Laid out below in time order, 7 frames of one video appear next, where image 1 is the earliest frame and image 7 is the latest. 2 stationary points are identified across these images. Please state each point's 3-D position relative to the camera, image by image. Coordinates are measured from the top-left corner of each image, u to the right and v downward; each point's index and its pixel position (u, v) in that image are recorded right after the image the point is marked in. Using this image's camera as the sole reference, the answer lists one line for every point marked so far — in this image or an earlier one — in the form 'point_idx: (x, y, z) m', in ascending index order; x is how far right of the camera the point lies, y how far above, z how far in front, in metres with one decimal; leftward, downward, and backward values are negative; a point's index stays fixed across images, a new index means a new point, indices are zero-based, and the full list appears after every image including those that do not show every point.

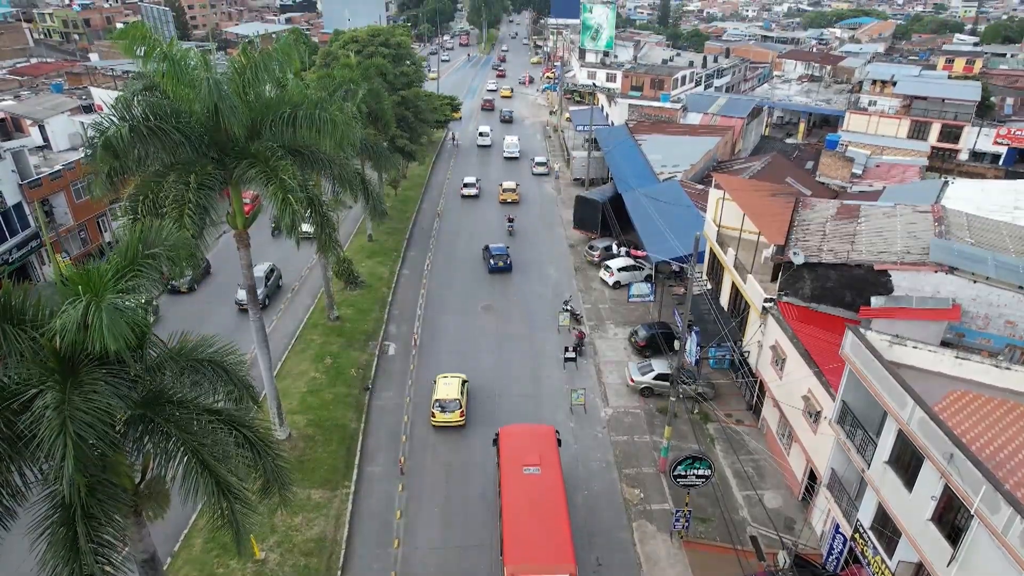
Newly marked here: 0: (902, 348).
0: (+8.8, -1.3, +14.0) m
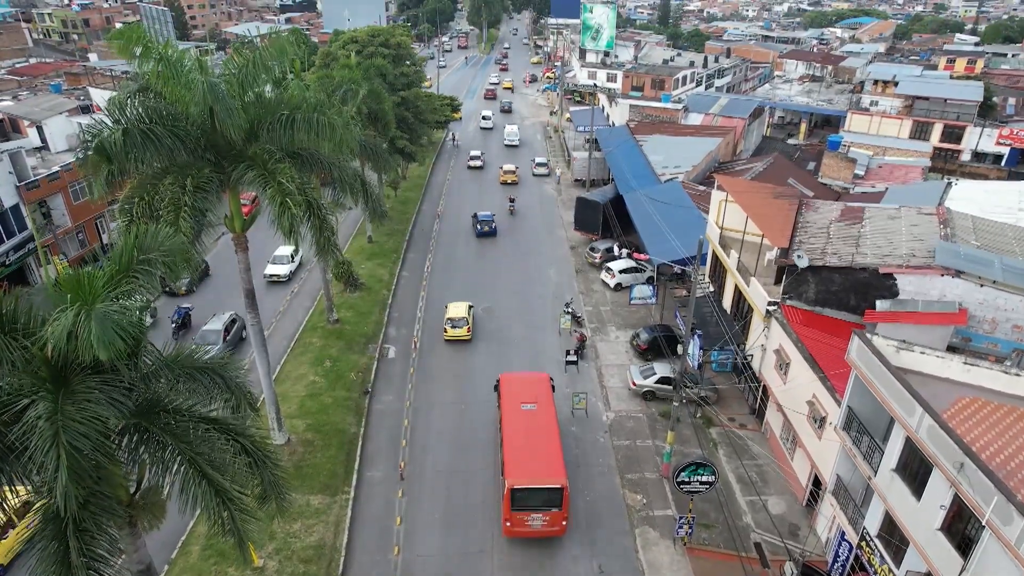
0: (+8.8, -1.5, +13.8) m
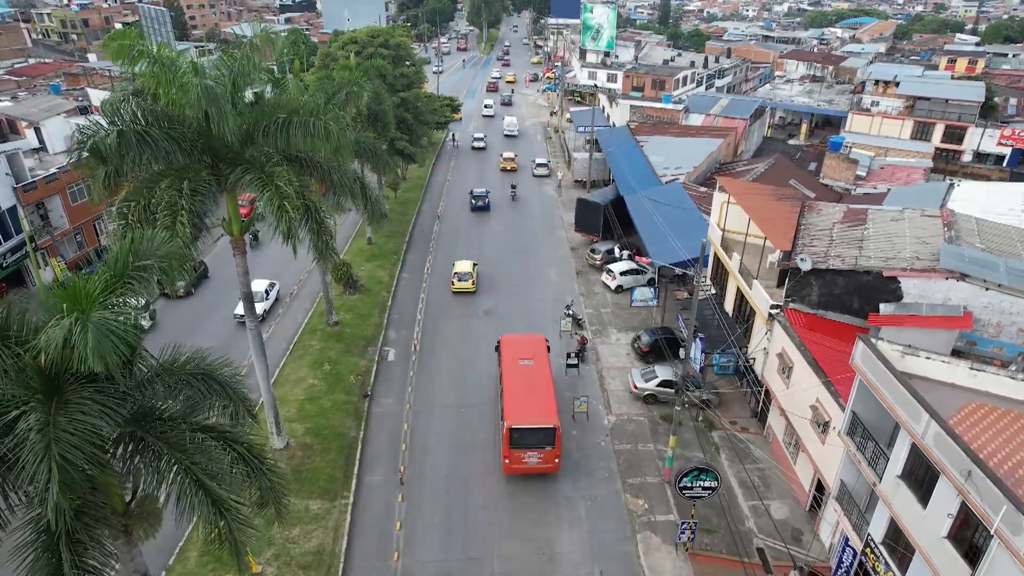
0: (+8.8, -1.5, +13.7) m
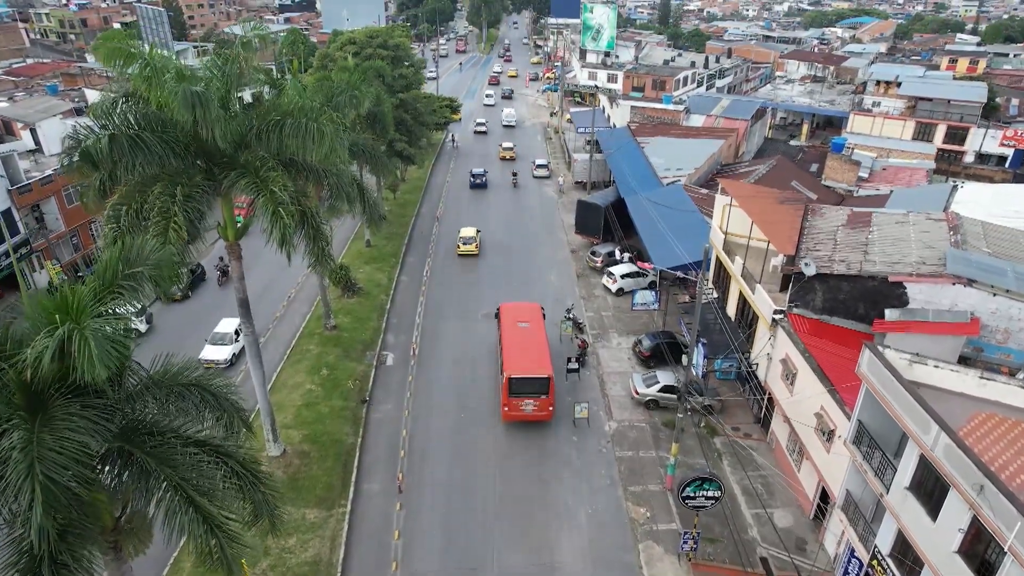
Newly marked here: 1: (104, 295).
0: (+8.8, -1.7, +13.4) m
1: (-6.3, -0.1, +9.6) m
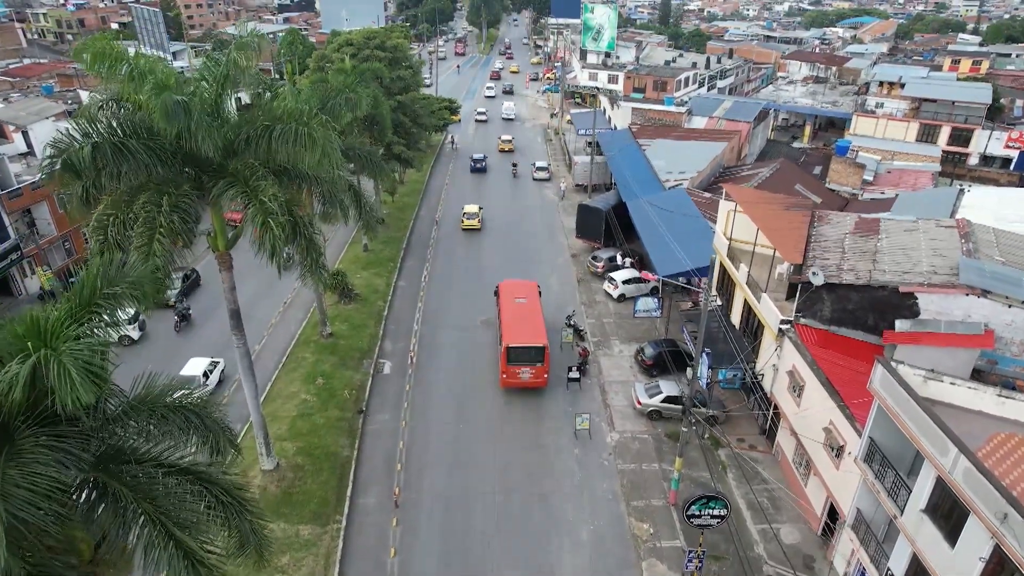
0: (+8.8, -2.0, +12.9) m
1: (-6.3, -0.4, +9.1) m
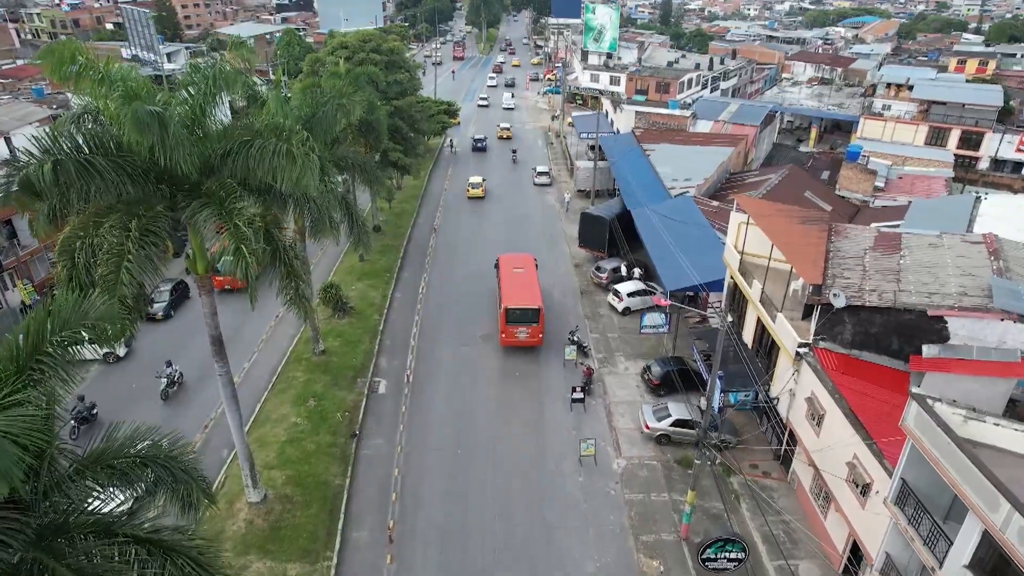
0: (+8.9, -2.6, +11.8) m
1: (-6.3, -1.0, +8.0) m
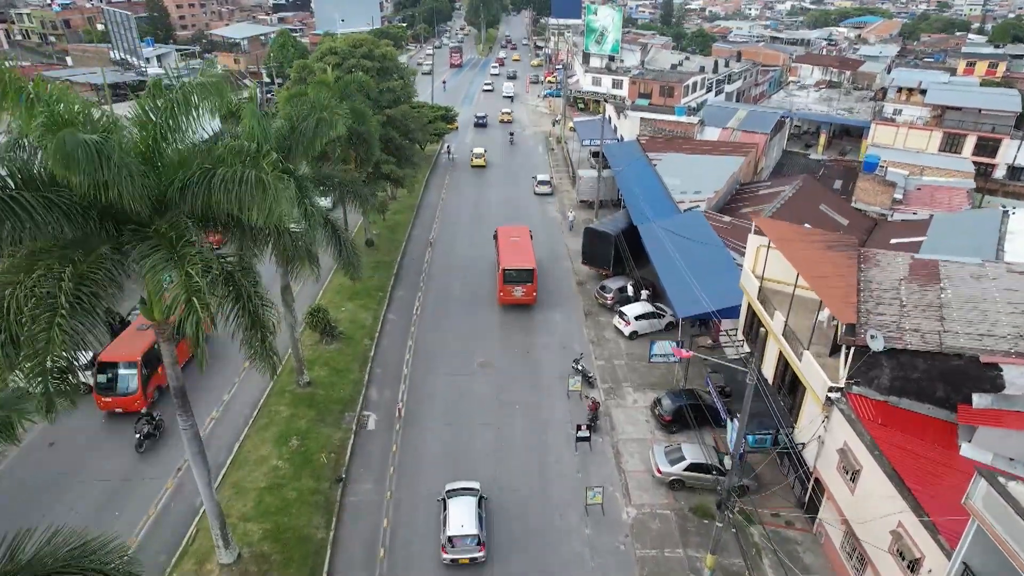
0: (+8.9, -3.6, +10.0) m
1: (-6.3, -2.0, +6.3) m
